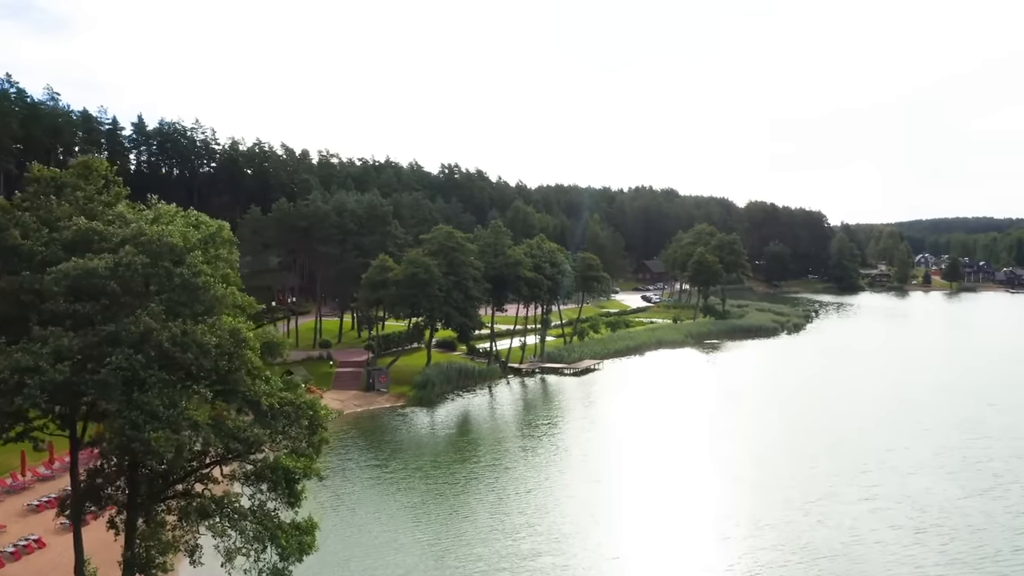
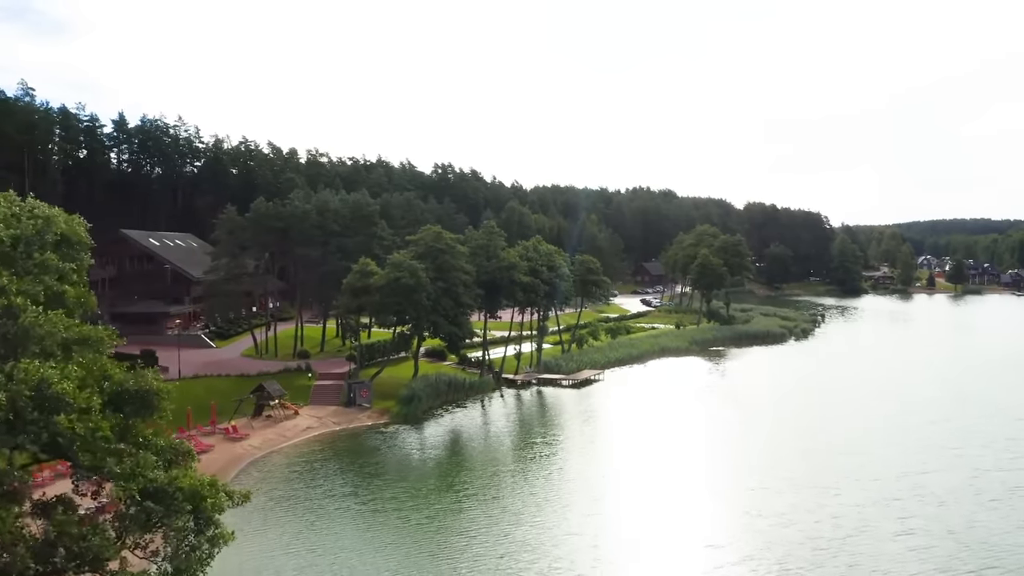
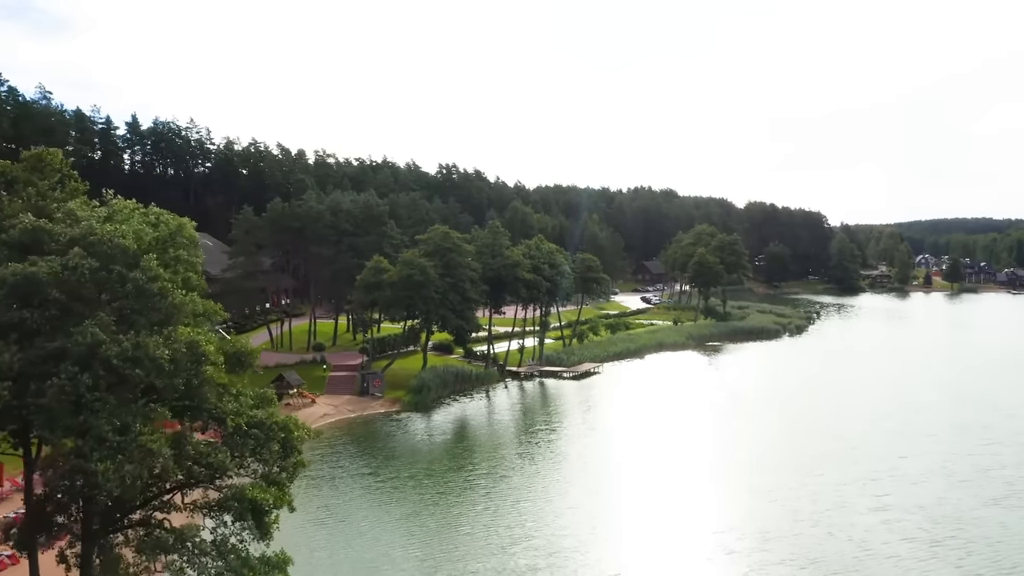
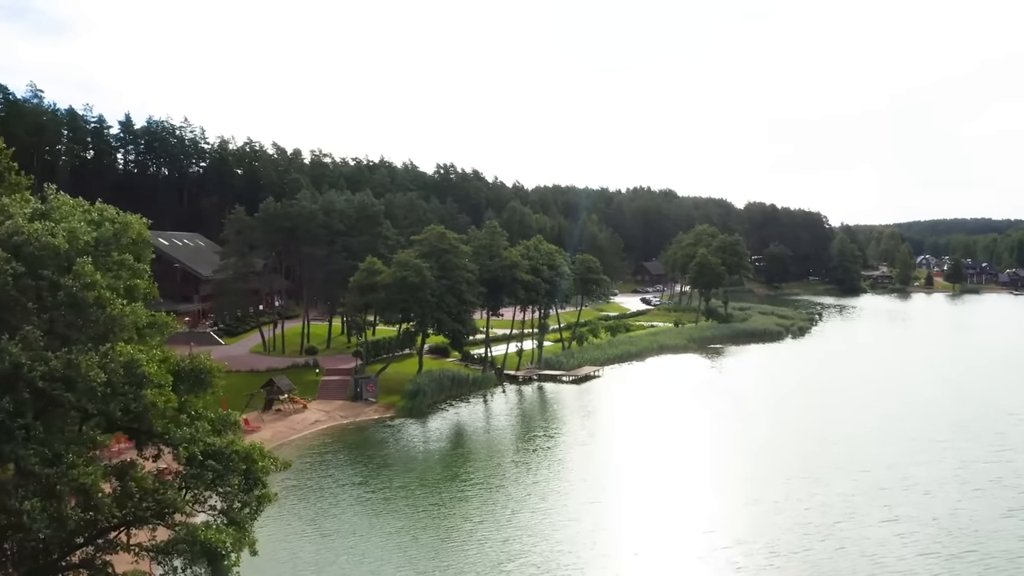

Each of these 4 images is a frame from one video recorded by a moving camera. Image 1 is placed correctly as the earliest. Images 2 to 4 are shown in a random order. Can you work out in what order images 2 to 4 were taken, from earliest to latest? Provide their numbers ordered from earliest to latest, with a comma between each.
3, 4, 2
